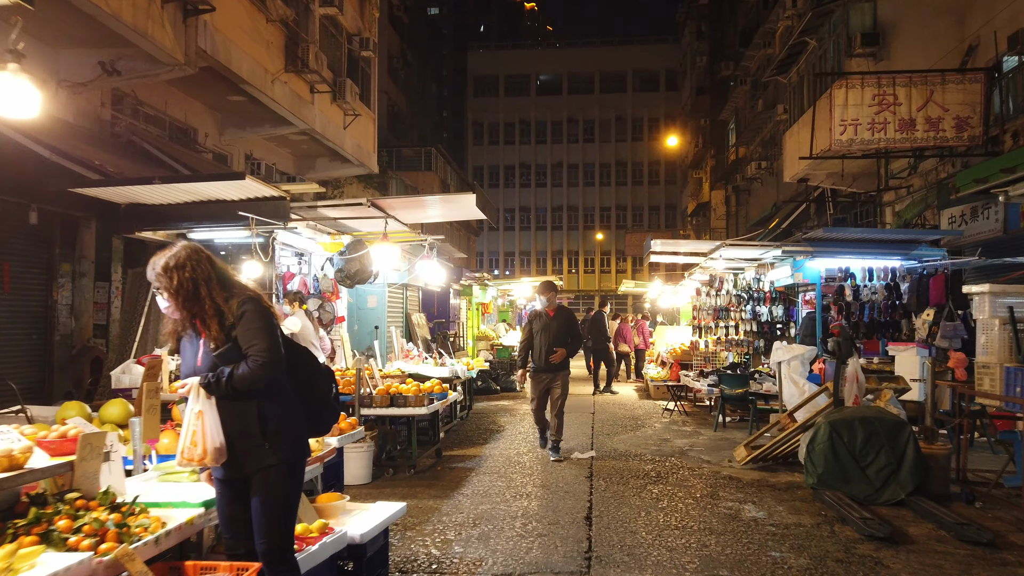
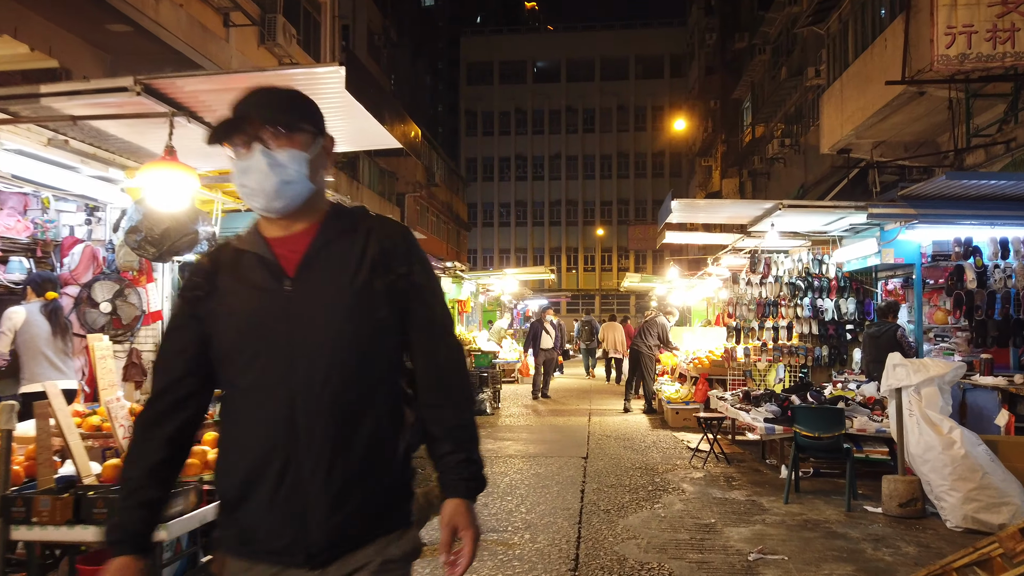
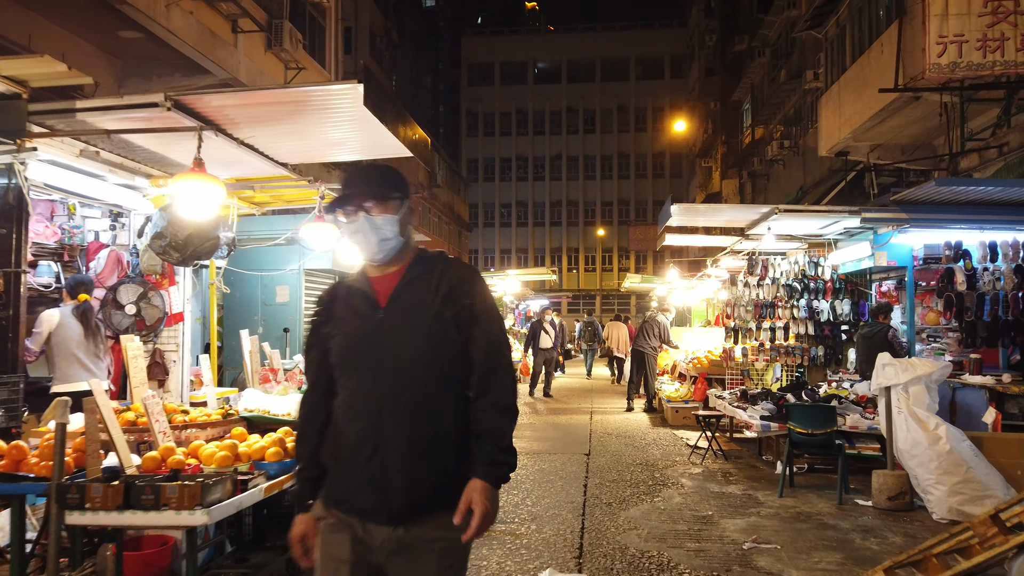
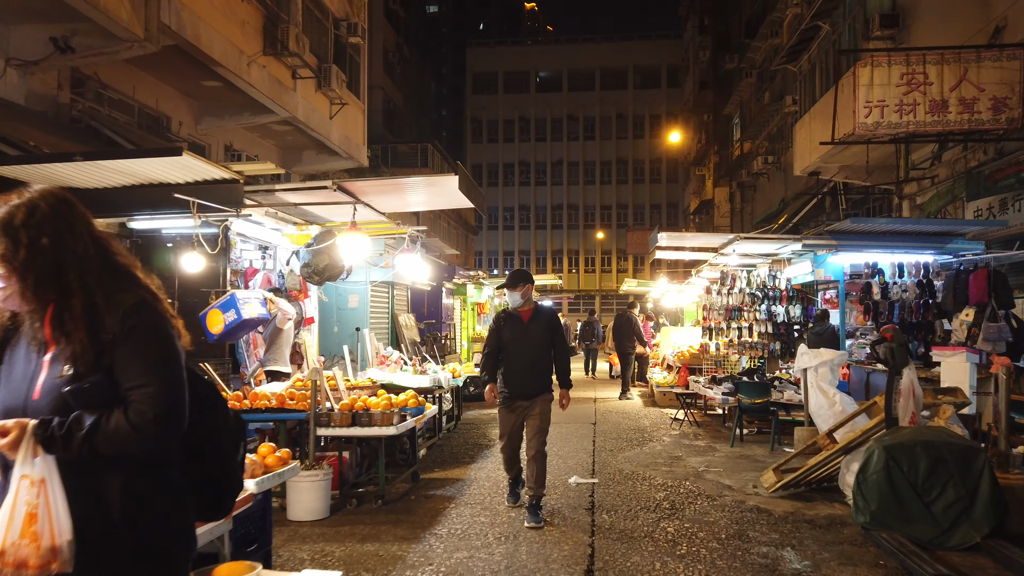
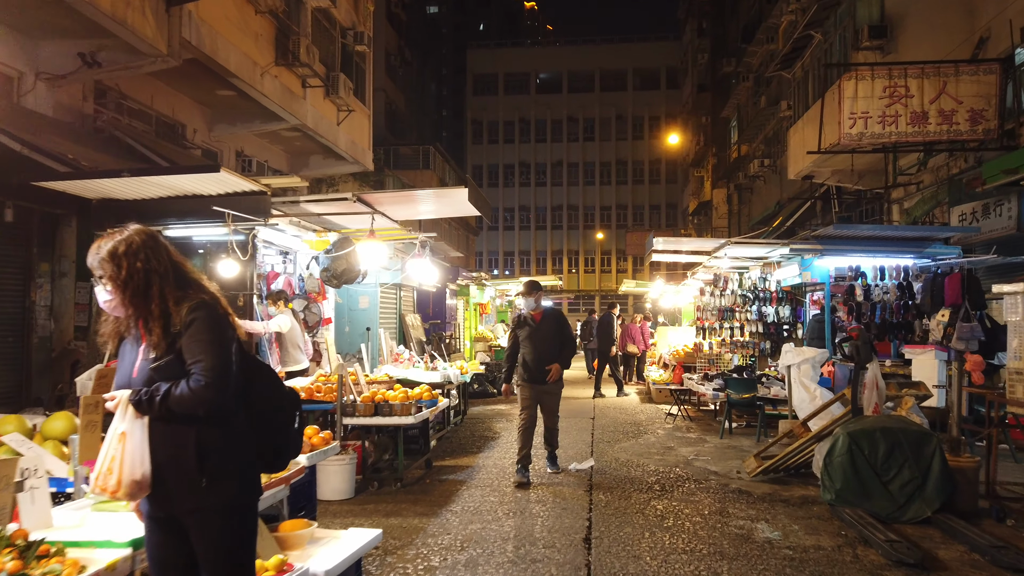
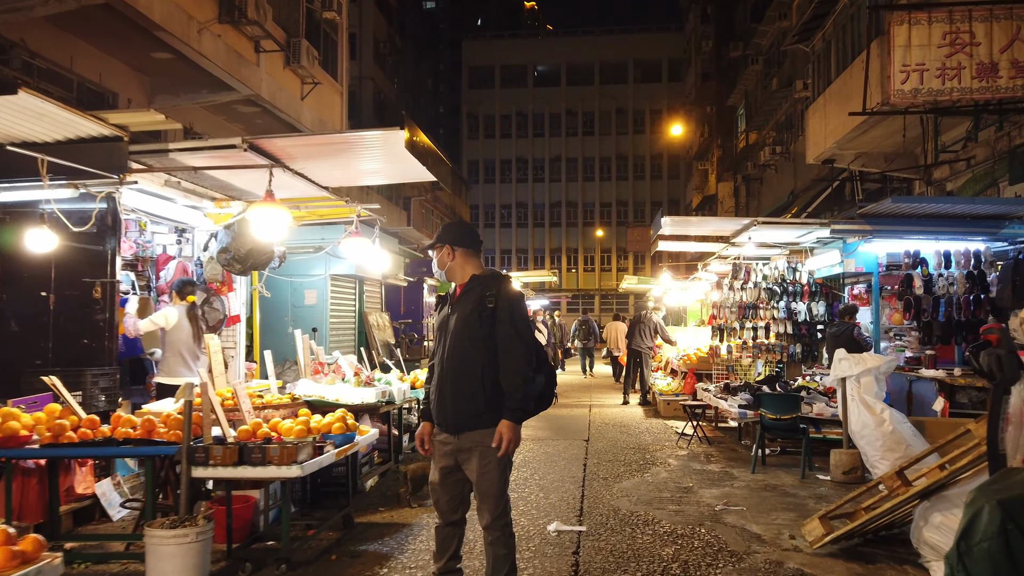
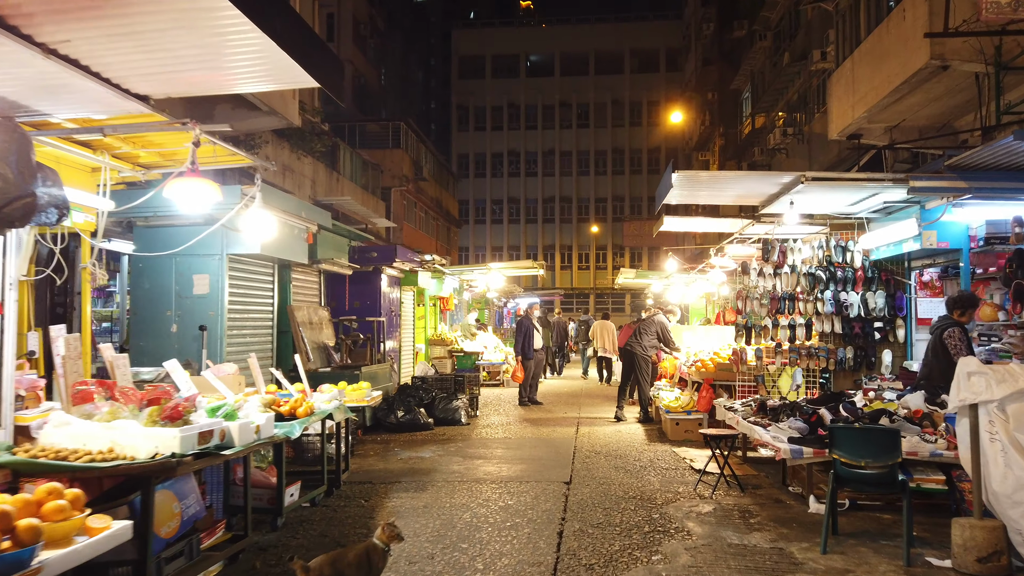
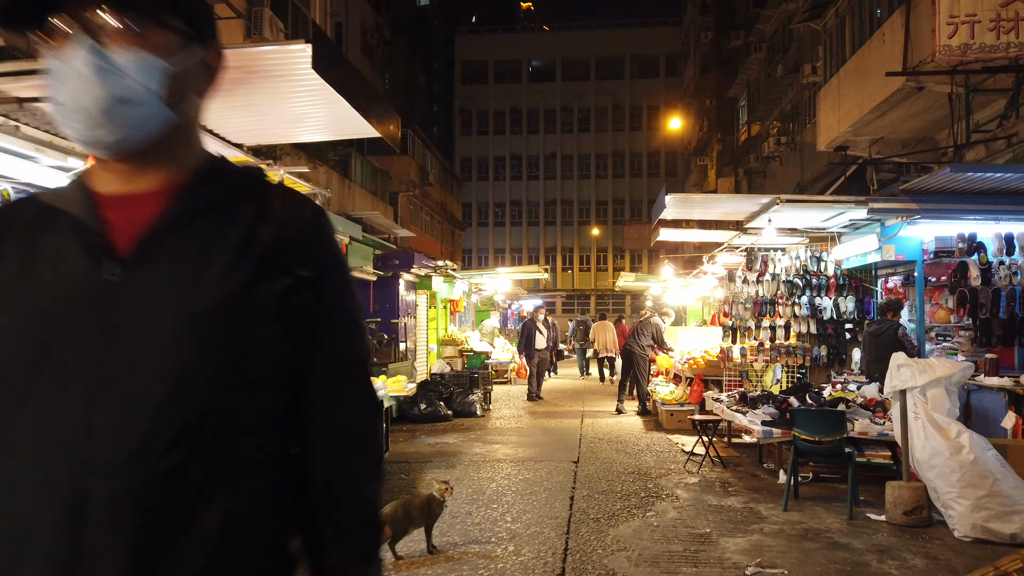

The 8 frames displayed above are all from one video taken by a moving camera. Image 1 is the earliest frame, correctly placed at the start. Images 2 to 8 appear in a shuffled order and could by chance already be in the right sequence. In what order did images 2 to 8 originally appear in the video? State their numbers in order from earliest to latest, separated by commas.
5, 4, 6, 3, 2, 8, 7
